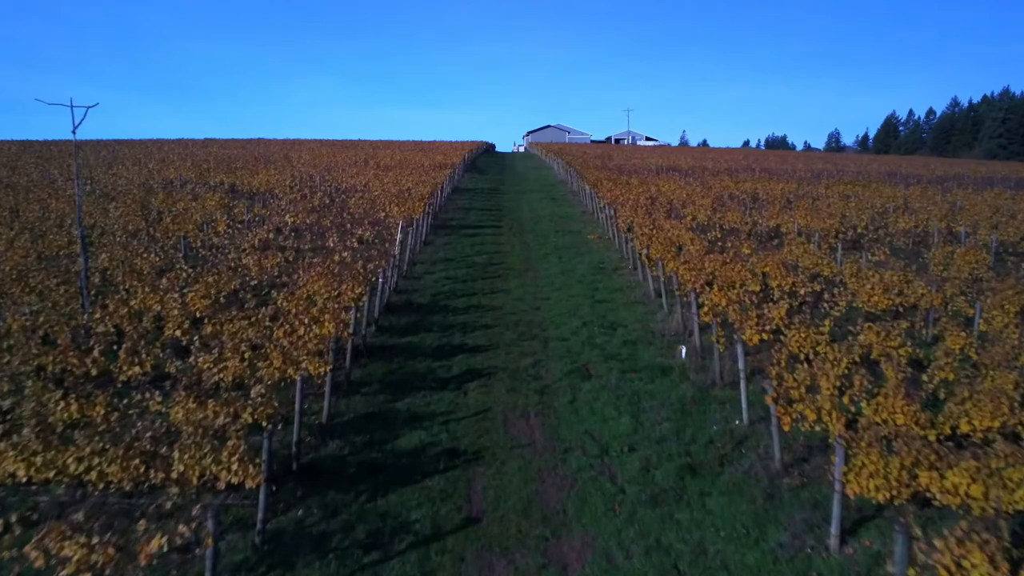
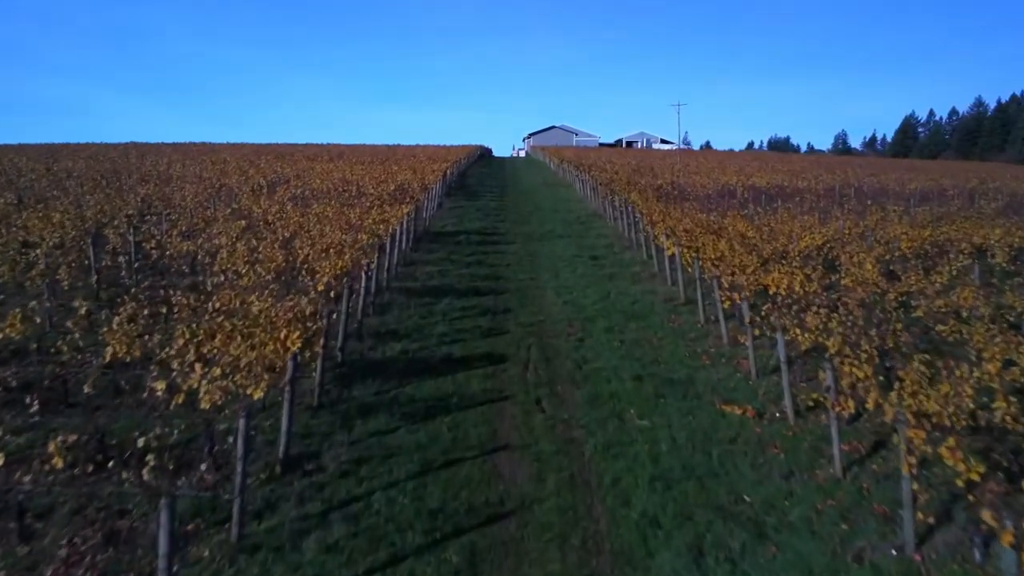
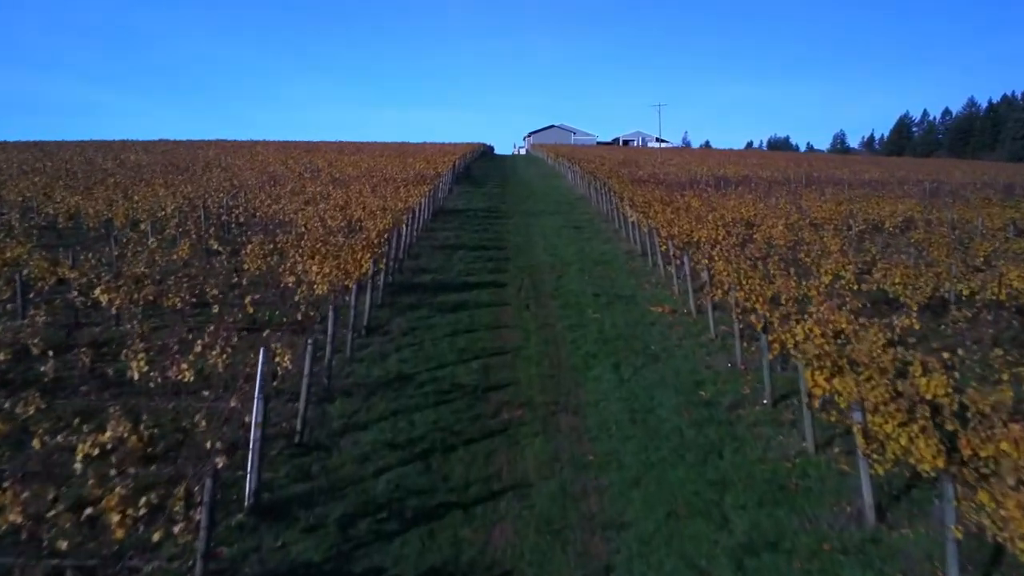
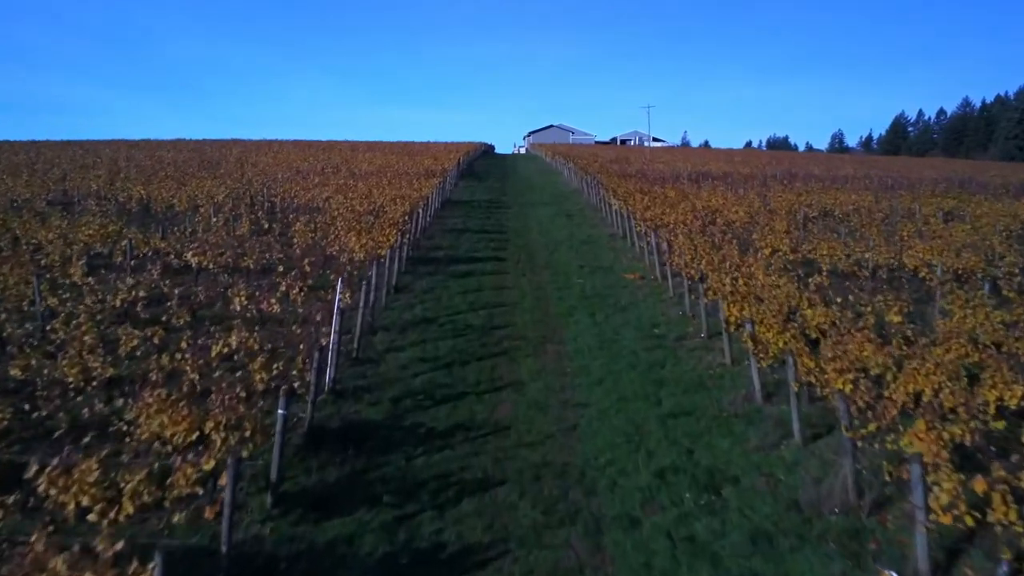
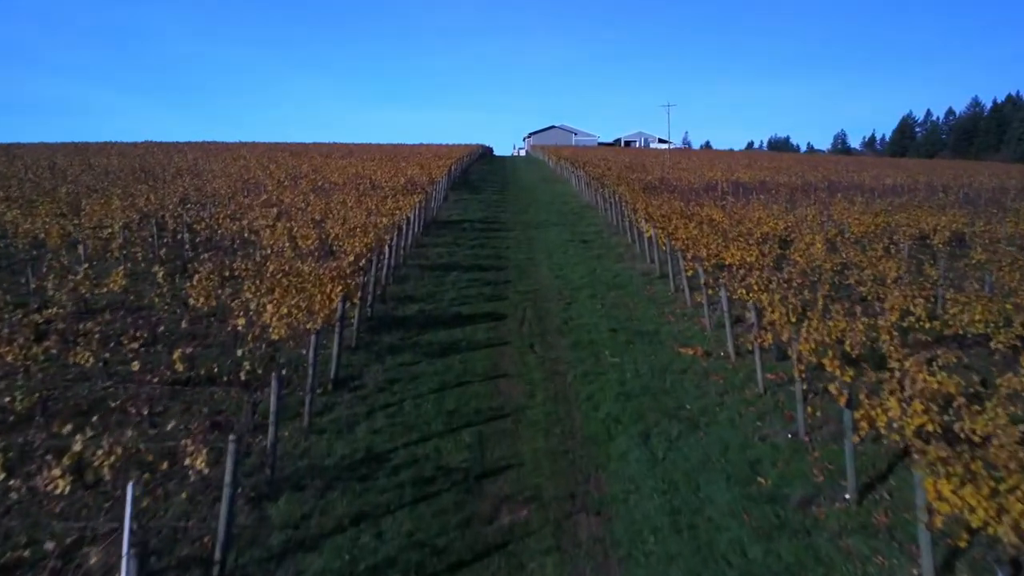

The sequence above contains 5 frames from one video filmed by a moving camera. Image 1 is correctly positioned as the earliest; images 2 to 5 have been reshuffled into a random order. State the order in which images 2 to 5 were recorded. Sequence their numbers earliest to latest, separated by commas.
4, 3, 5, 2
